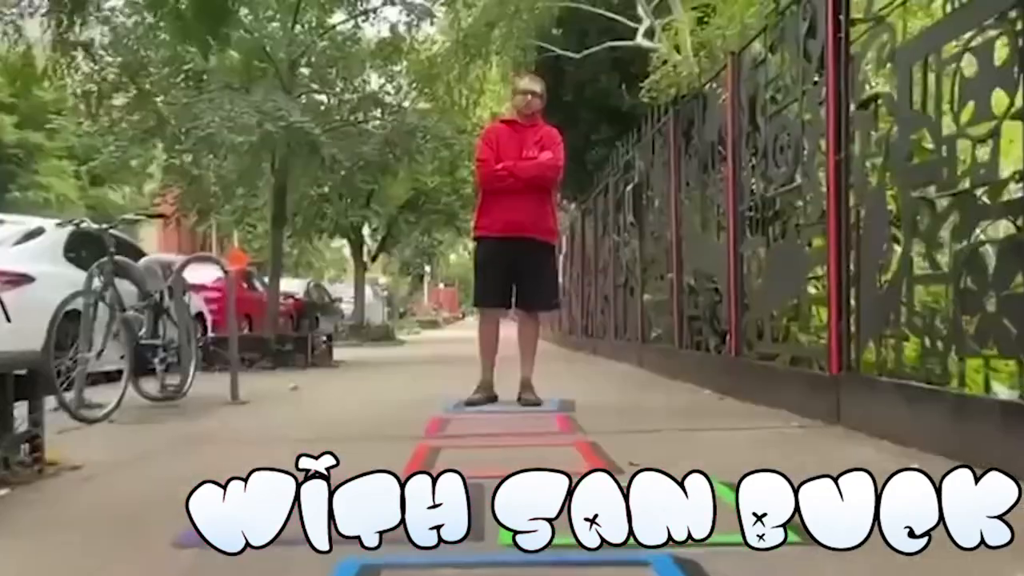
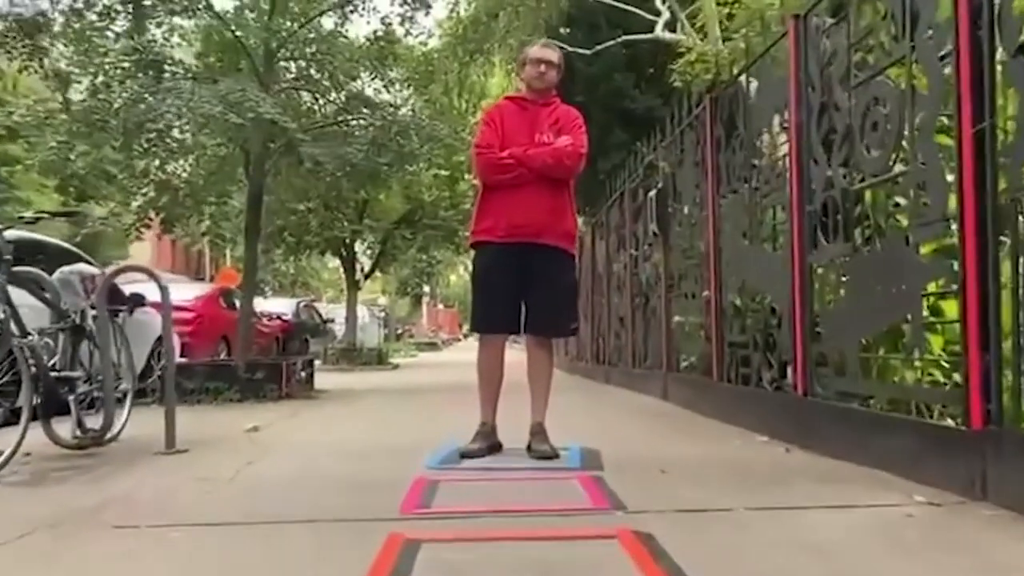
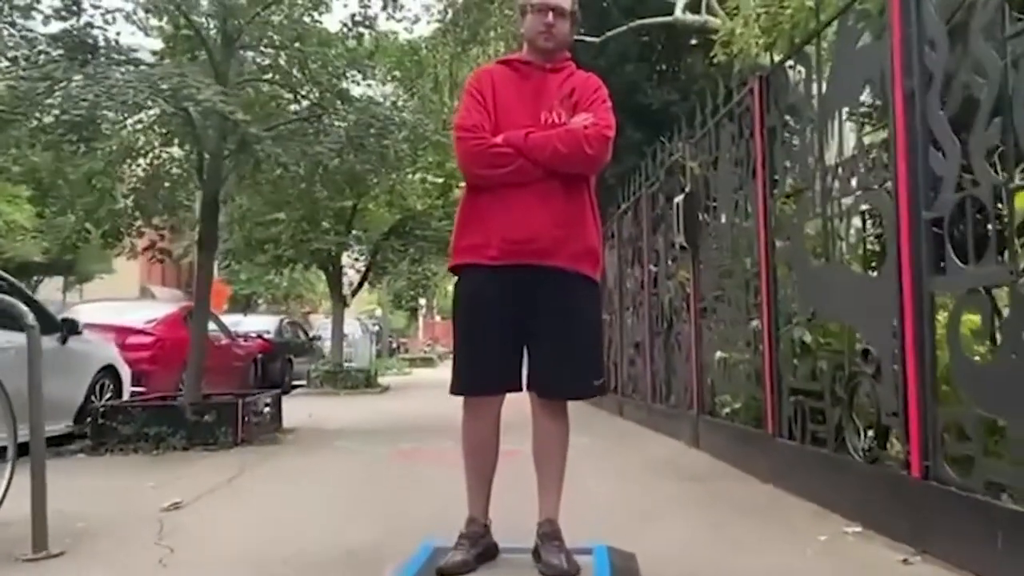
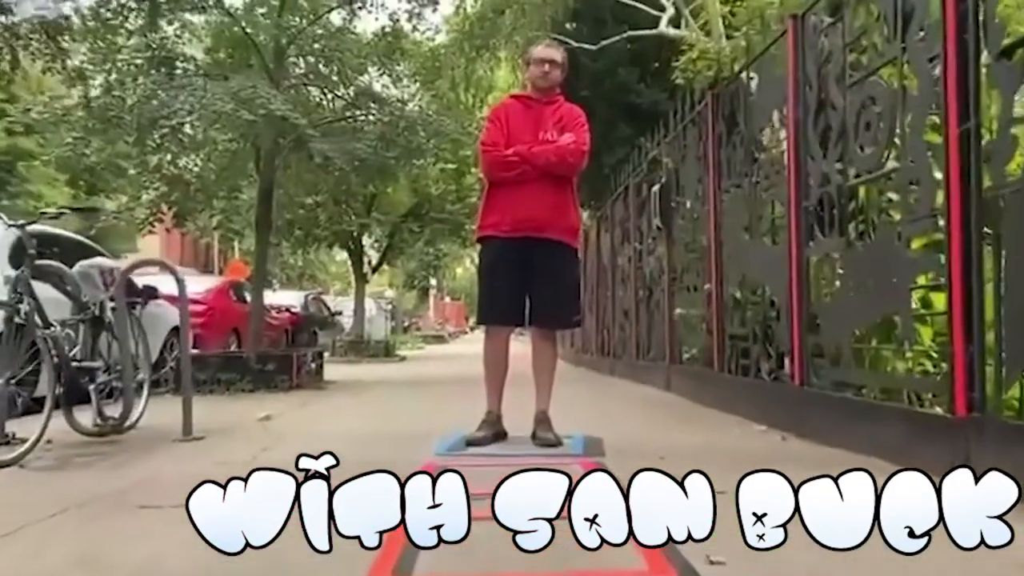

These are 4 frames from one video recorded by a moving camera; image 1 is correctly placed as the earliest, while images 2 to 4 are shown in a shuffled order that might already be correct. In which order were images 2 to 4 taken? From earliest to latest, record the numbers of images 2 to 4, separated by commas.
4, 2, 3
